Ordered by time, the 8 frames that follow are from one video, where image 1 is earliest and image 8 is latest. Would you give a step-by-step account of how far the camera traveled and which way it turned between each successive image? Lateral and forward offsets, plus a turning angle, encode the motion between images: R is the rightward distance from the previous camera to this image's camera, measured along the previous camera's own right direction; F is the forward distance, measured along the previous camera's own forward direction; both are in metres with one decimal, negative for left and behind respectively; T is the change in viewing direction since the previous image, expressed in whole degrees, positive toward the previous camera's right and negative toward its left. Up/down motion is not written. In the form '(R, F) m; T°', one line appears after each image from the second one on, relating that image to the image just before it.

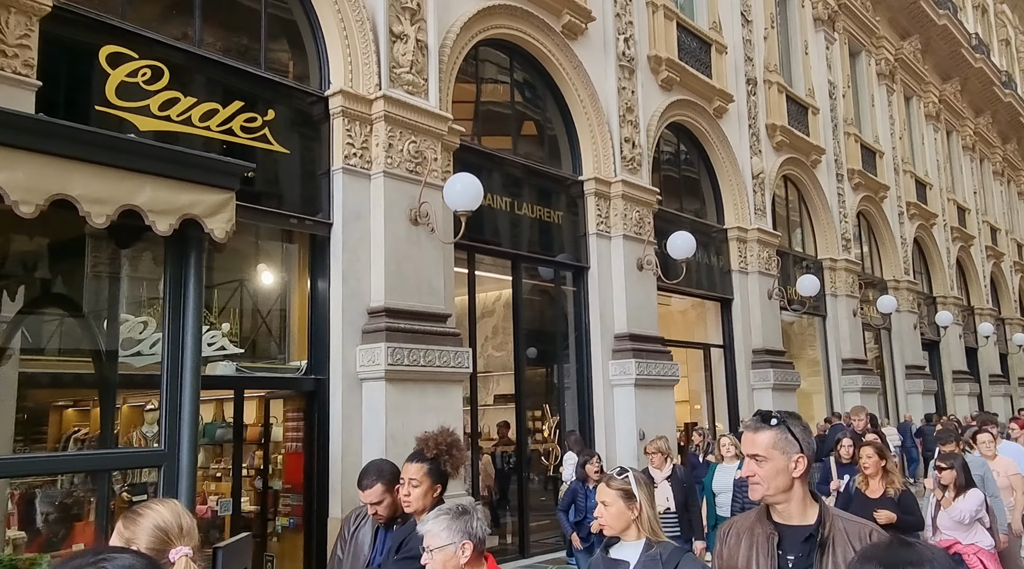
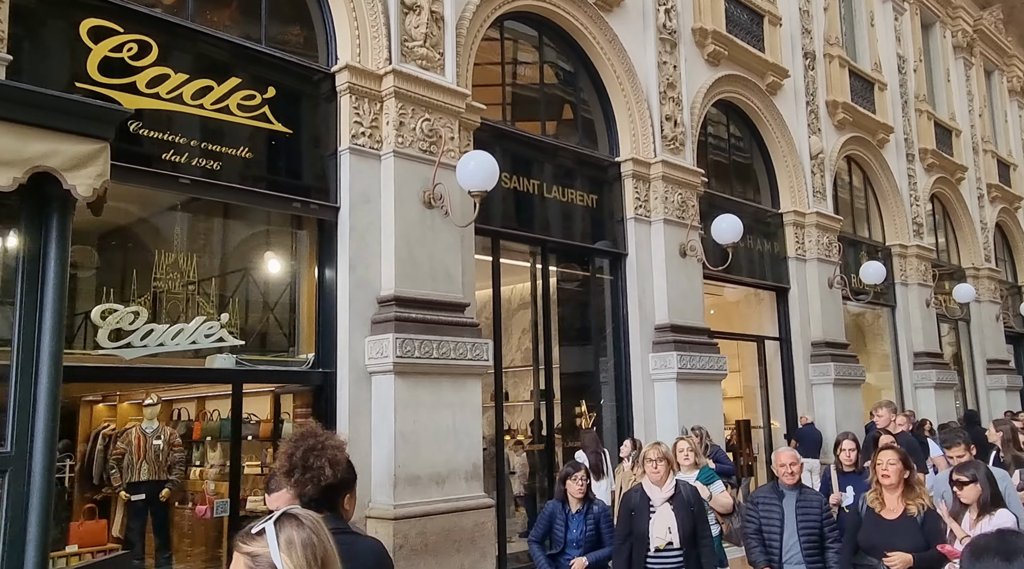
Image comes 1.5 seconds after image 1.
(+0.4, +0.6) m; -5°
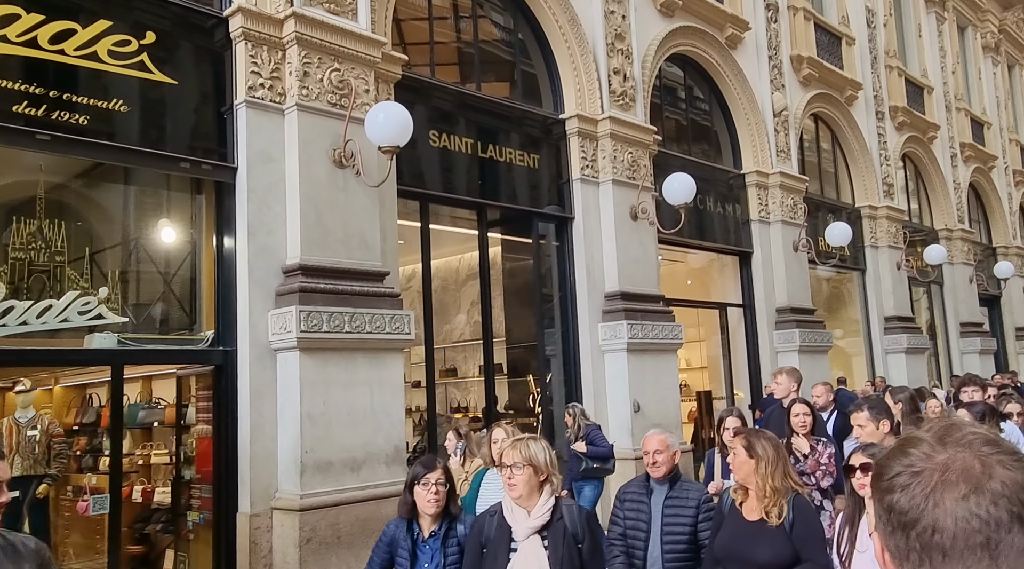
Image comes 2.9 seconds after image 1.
(+0.5, +0.7) m; +1°
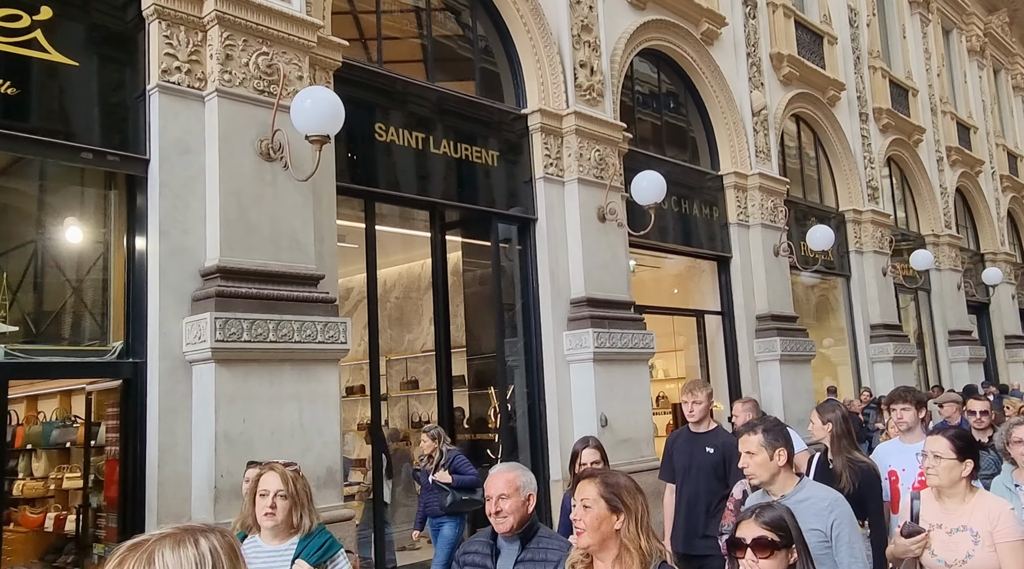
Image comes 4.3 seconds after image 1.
(+0.3, +0.7) m; +1°
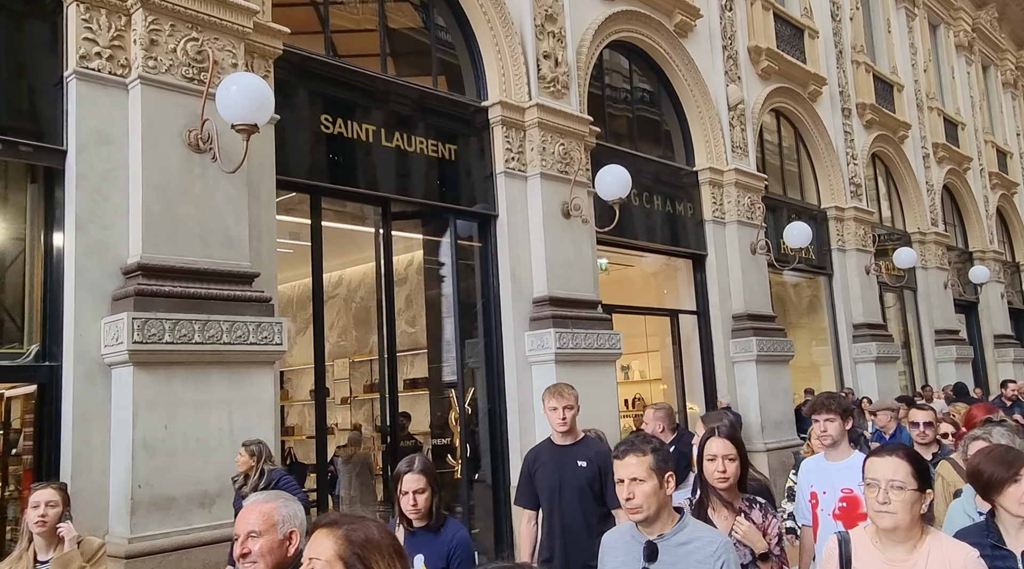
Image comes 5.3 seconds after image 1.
(+0.4, +0.3) m; 0°
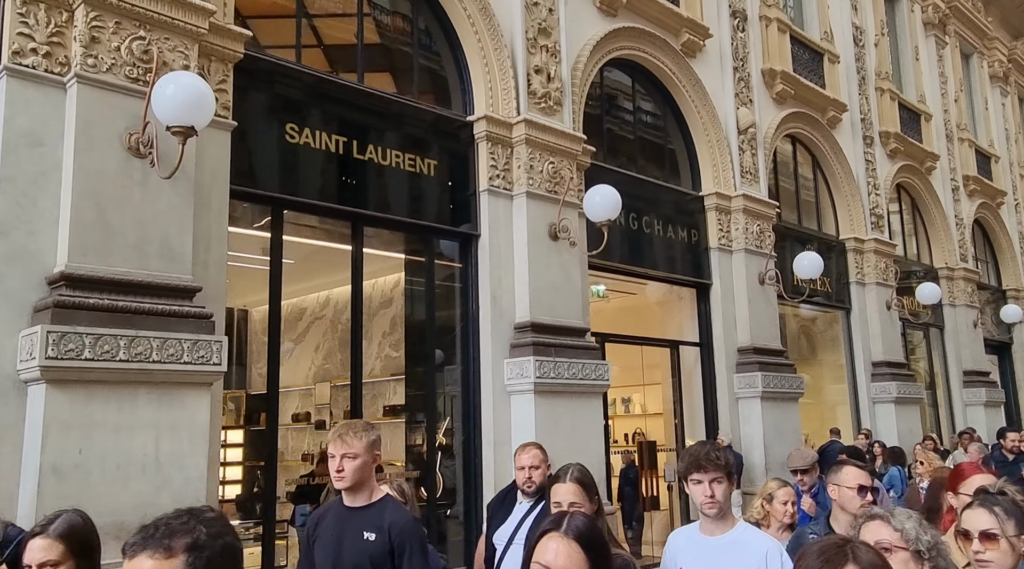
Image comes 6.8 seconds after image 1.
(+0.5, +0.5) m; -2°
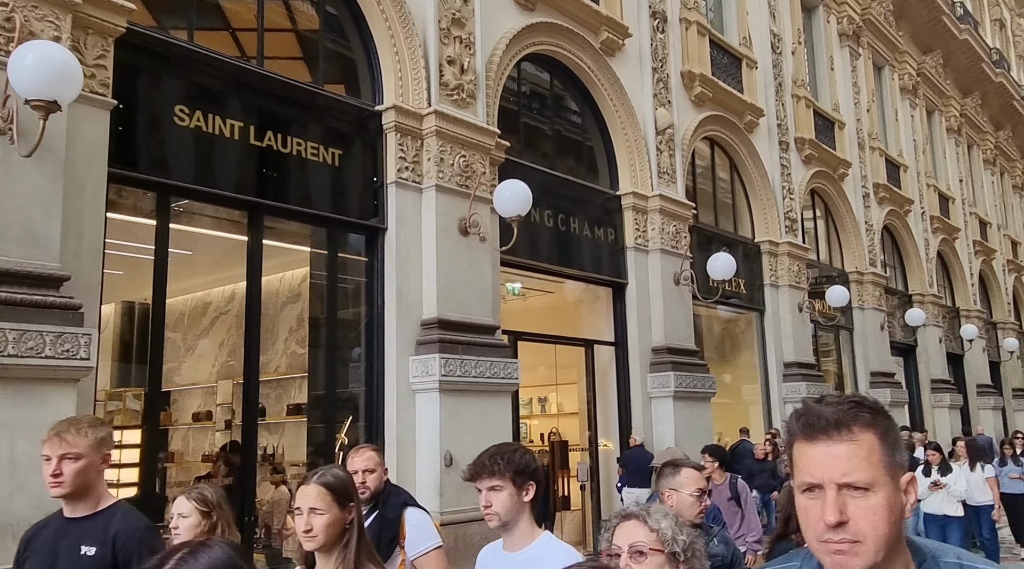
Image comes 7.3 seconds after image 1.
(+0.2, +0.2) m; +5°
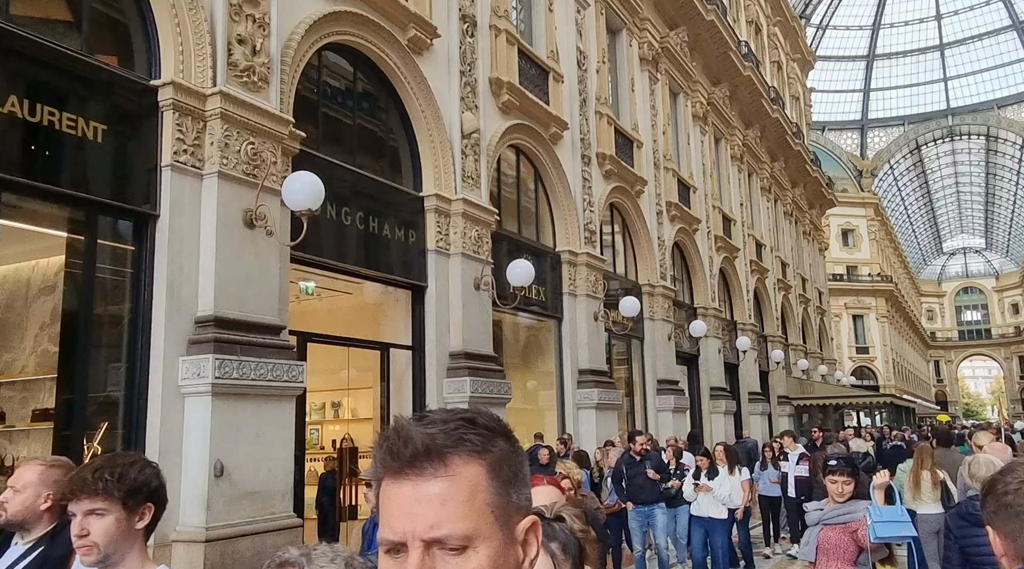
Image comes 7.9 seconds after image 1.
(+0.2, +0.3) m; +13°
